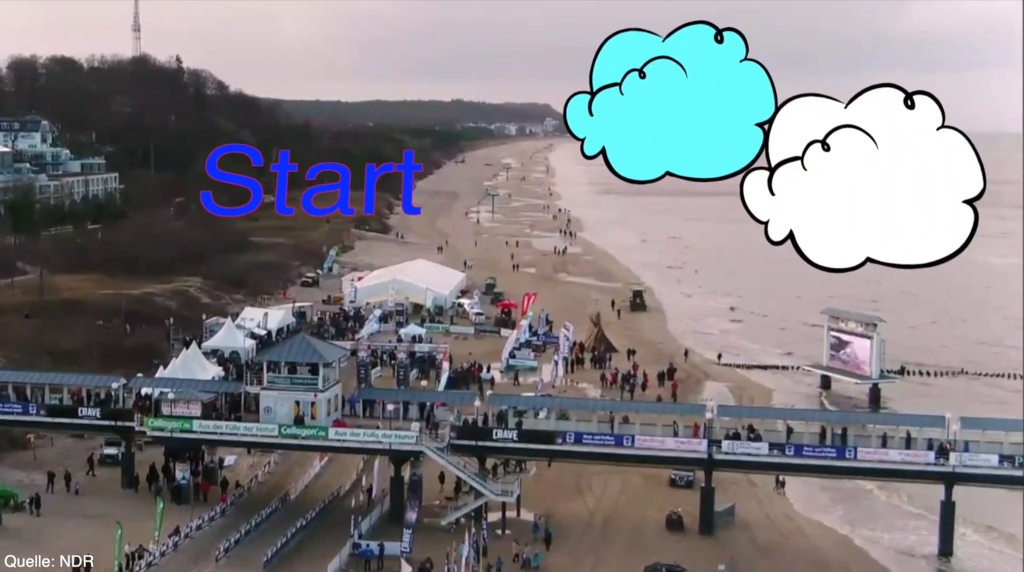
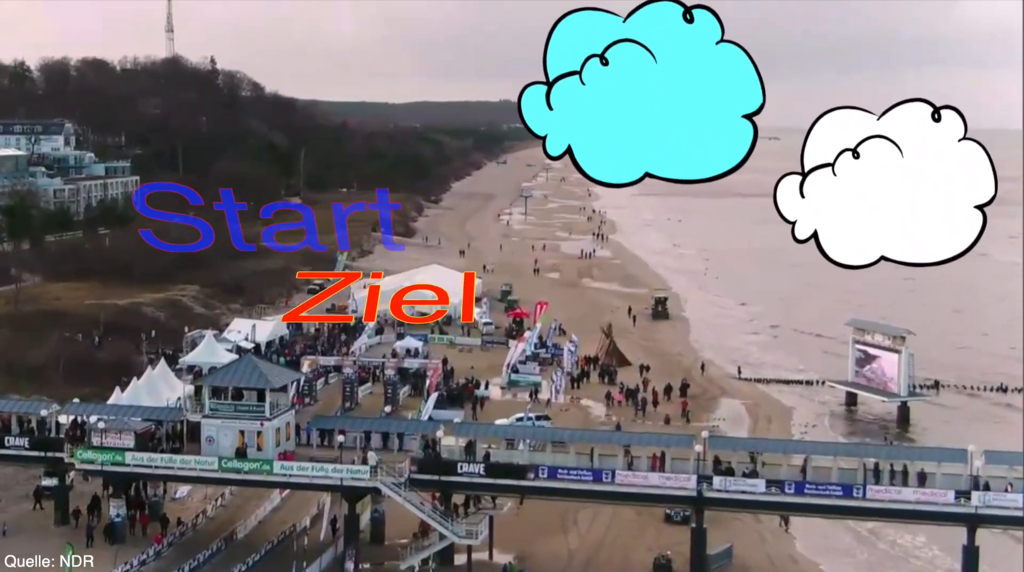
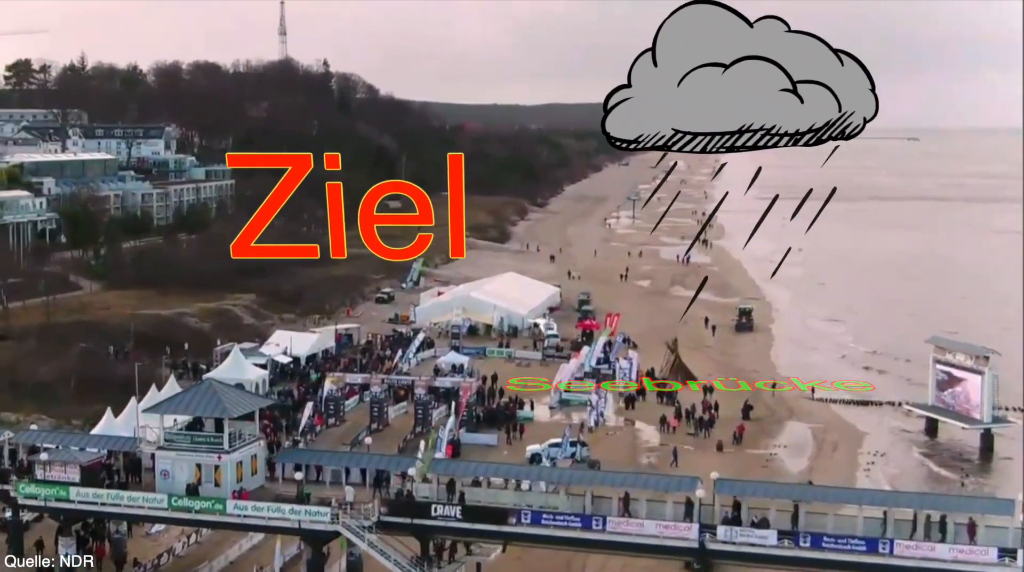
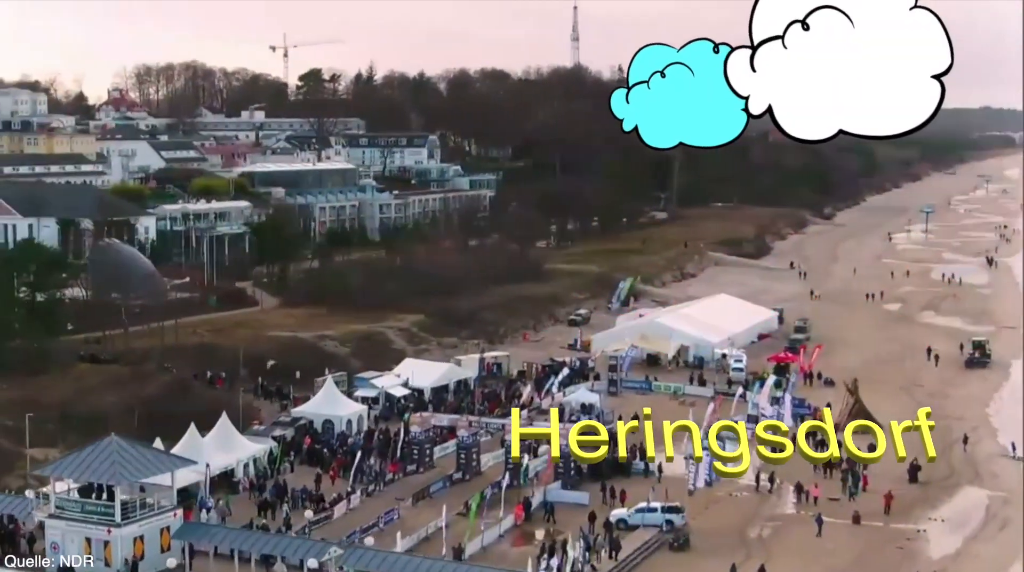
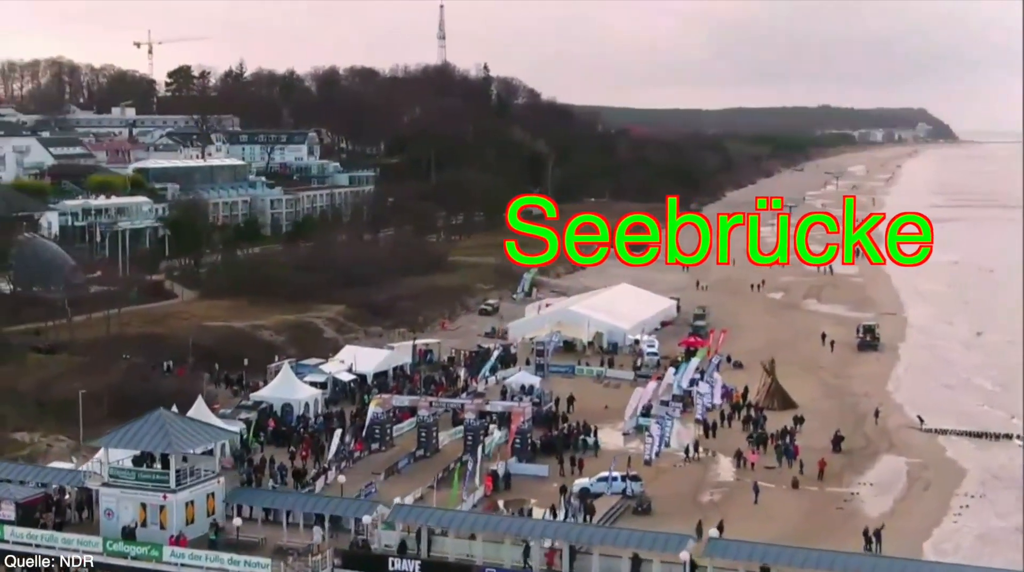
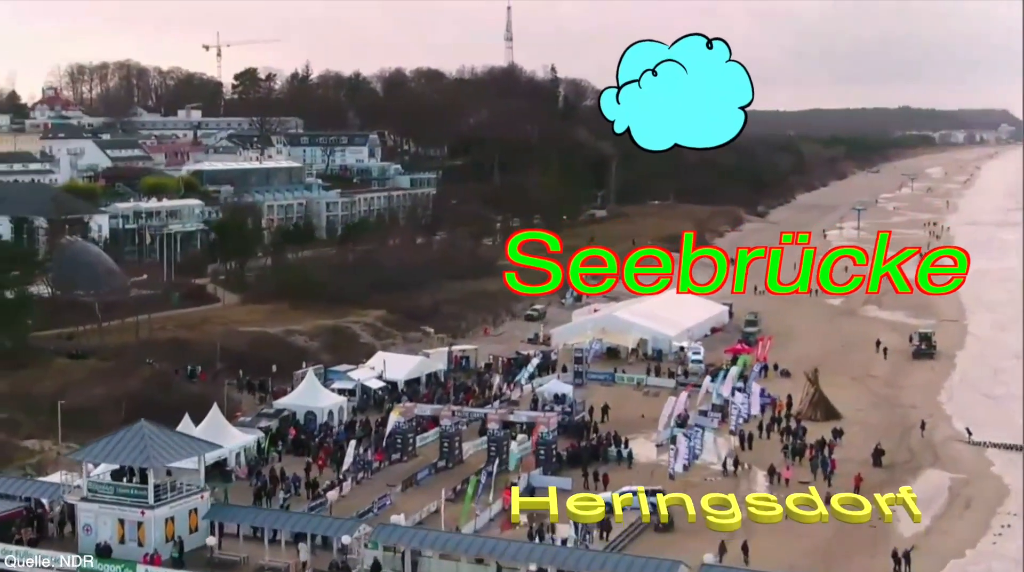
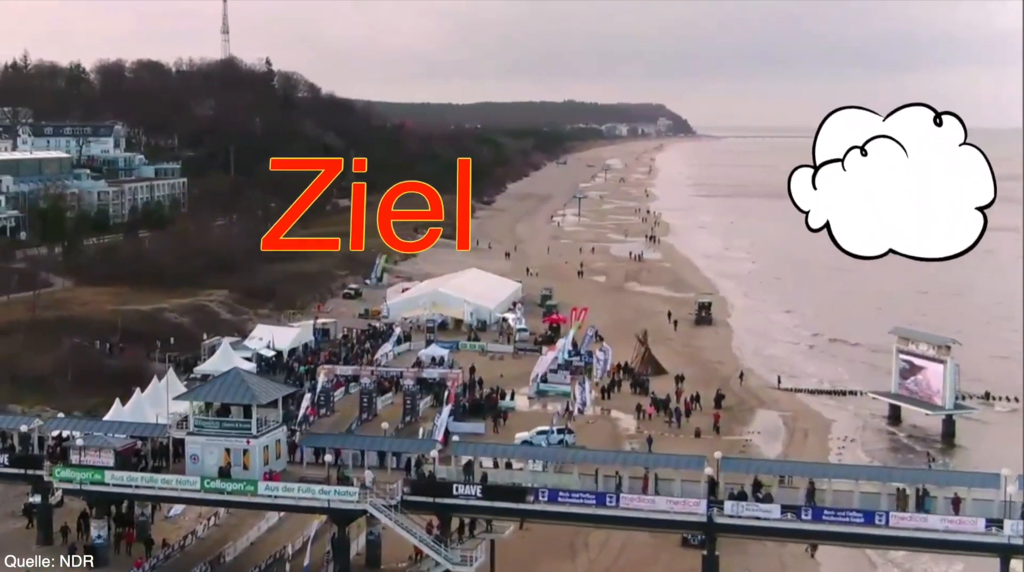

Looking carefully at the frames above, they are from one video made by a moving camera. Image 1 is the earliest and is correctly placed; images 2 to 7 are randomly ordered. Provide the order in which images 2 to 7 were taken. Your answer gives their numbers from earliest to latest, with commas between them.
2, 7, 3, 5, 6, 4
